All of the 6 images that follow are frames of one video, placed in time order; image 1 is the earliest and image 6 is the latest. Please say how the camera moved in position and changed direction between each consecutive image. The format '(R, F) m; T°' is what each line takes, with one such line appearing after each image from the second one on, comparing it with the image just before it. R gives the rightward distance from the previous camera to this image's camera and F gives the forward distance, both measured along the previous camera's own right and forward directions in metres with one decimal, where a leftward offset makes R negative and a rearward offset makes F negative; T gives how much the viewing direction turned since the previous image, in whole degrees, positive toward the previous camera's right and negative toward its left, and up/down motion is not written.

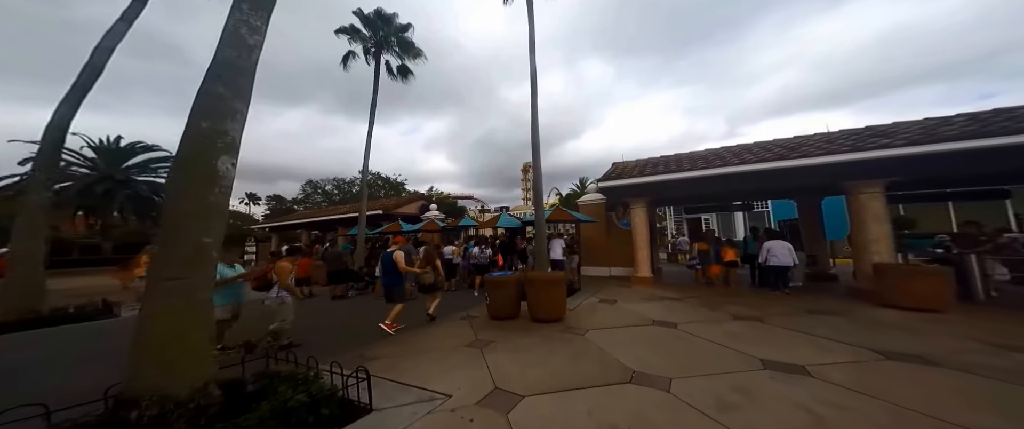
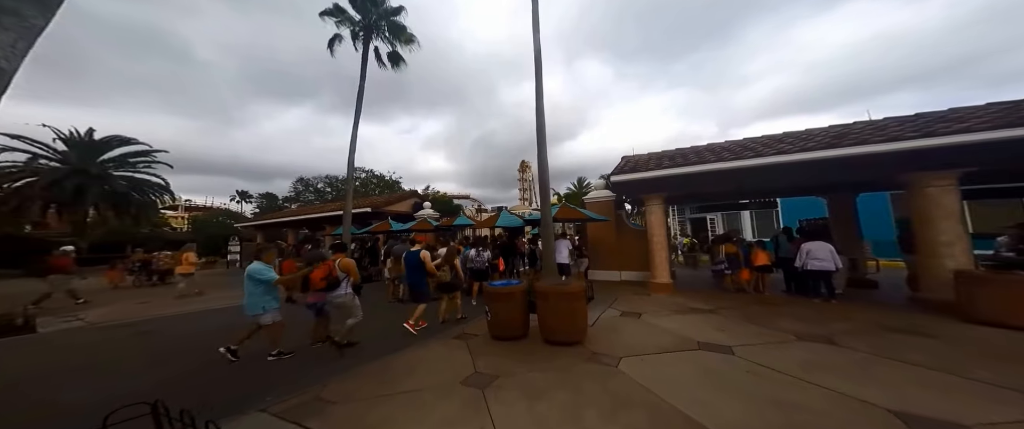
(-0.2, +1.0) m; +1°
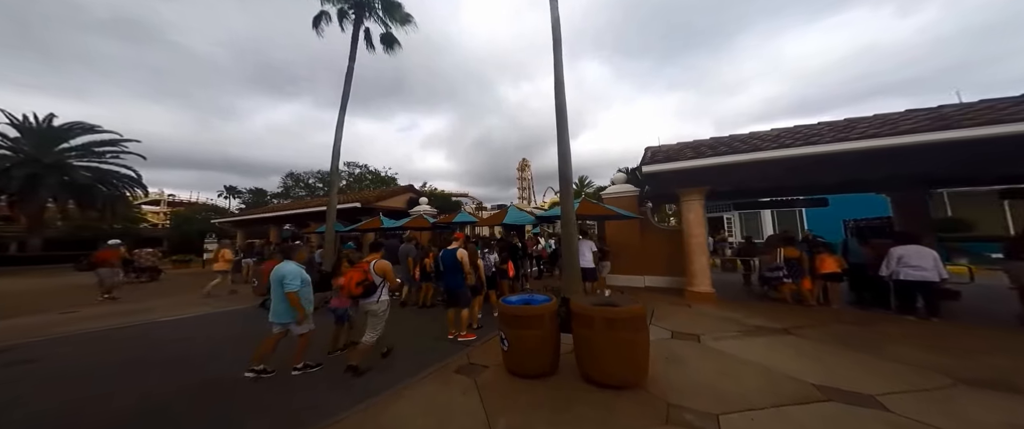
(-0.4, +1.2) m; 0°
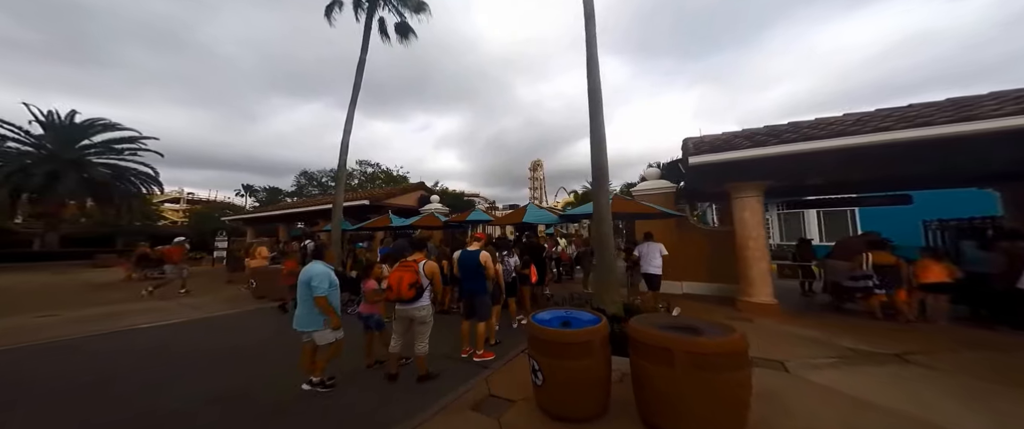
(-0.2, +0.8) m; -2°
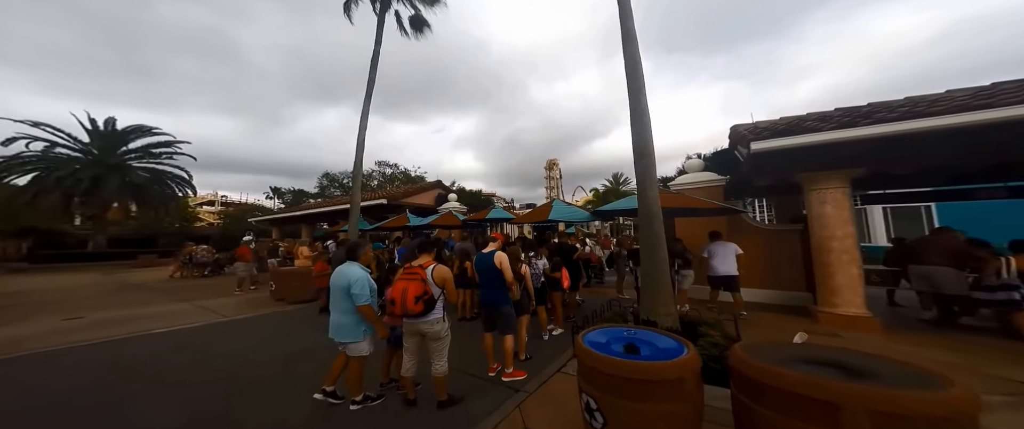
(-0.2, +0.7) m; -4°
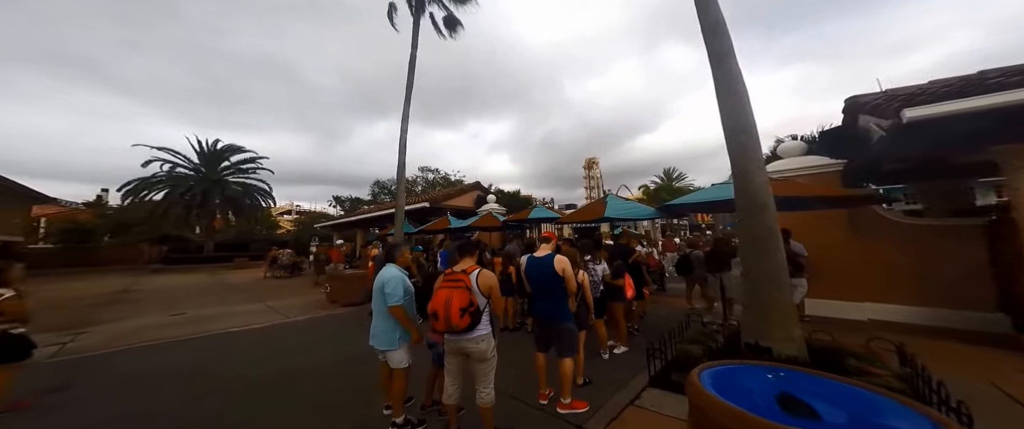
(-0.1, +0.7) m; -9°
